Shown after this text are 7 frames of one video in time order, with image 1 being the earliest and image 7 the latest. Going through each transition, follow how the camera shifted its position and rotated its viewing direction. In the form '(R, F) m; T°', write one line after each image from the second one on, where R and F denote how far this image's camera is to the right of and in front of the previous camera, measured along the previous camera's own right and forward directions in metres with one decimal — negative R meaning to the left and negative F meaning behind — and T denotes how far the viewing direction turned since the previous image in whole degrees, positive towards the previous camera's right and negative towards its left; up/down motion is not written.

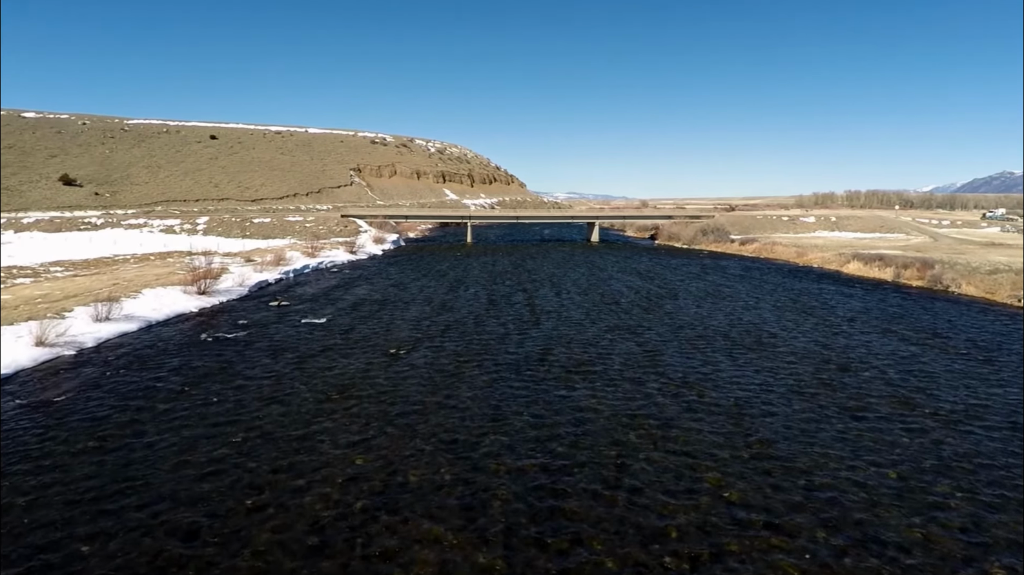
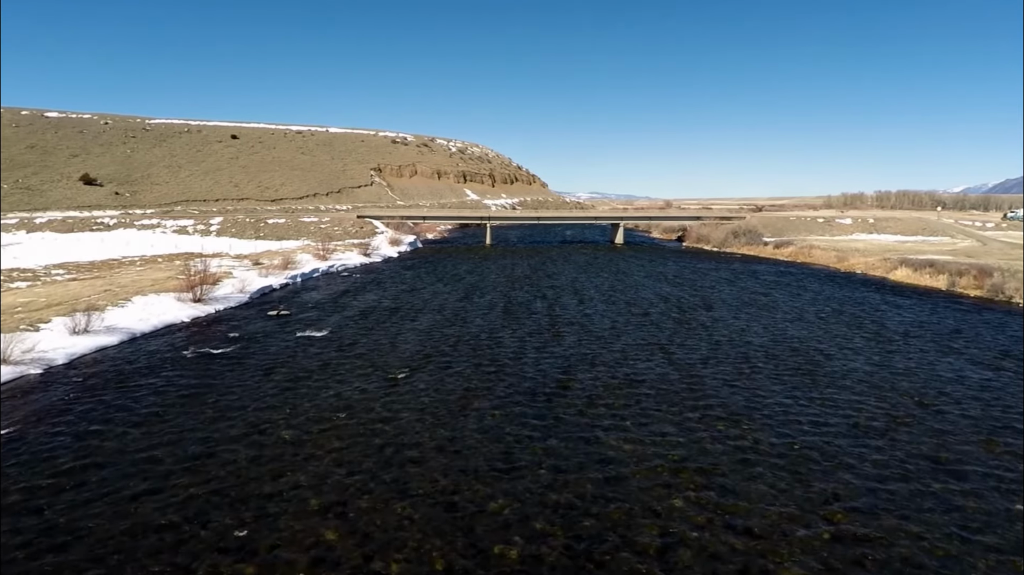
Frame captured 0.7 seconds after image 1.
(+0.1, +2.6) m; -2°
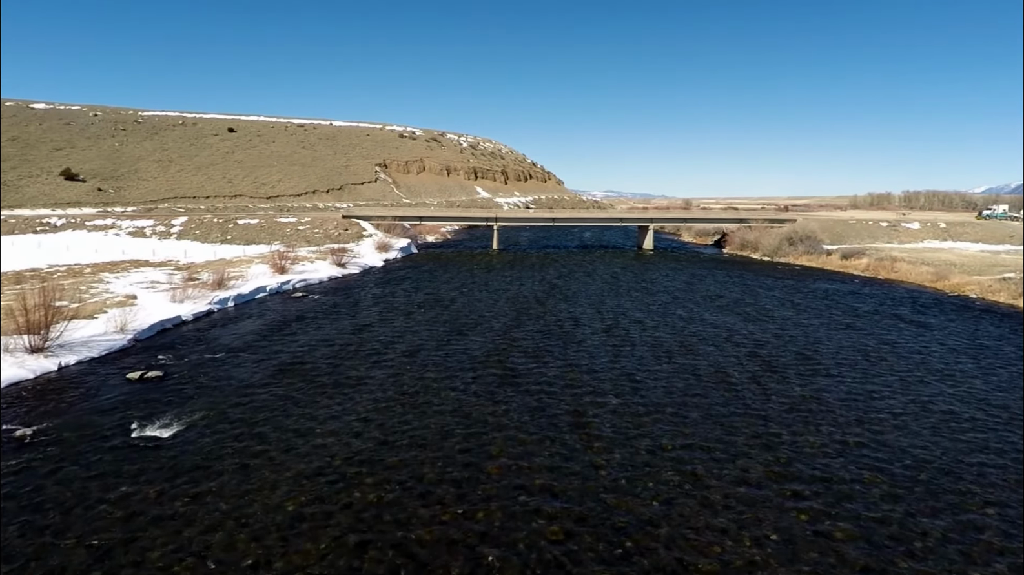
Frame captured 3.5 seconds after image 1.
(+0.4, +10.1) m; -1°
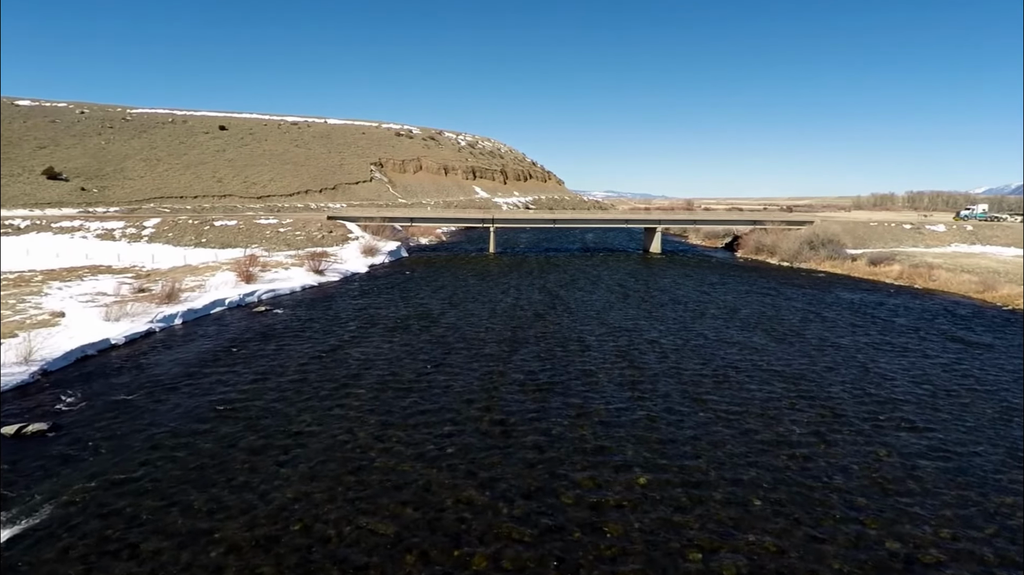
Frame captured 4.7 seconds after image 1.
(+0.2, +4.1) m; 0°
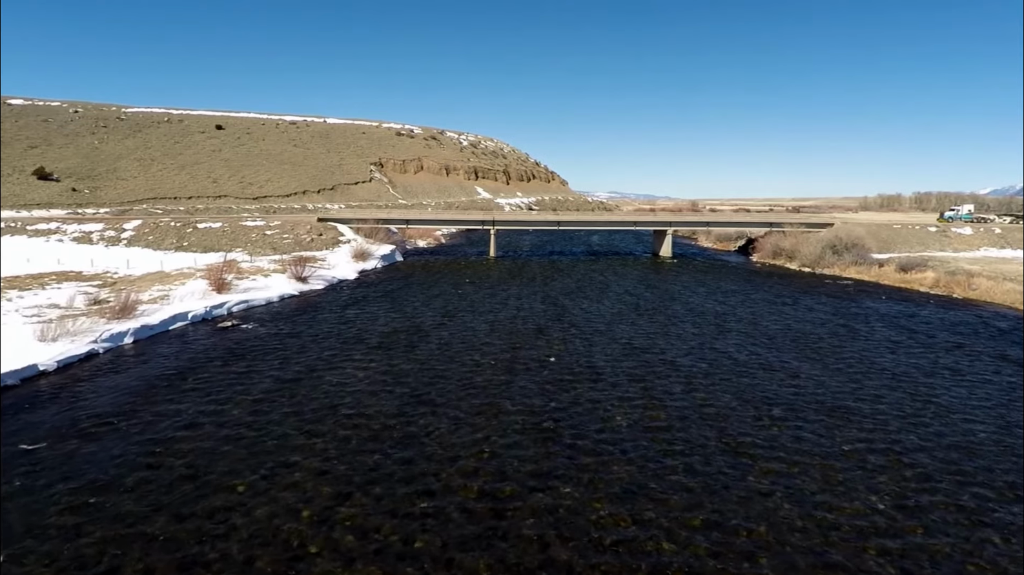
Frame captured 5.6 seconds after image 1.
(+0.1, +3.2) m; 0°
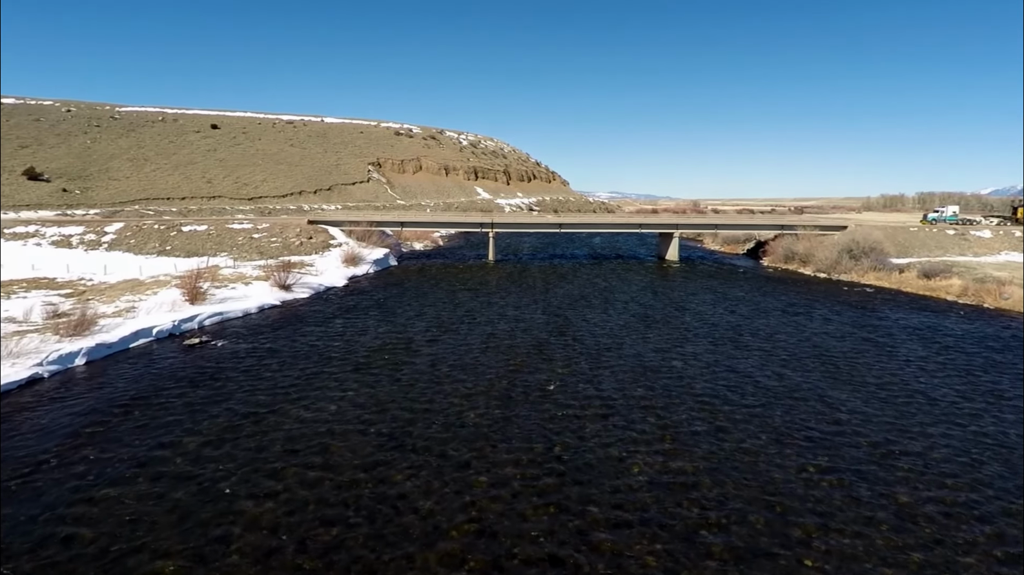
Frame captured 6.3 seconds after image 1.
(+0.1, +2.3) m; 0°
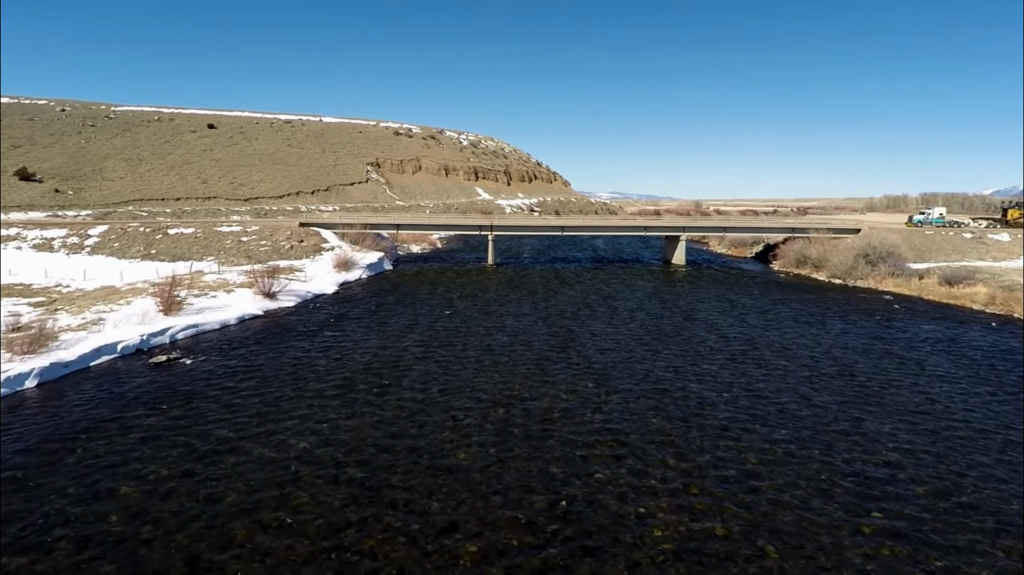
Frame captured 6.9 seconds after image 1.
(+0.1, +1.9) m; 0°
